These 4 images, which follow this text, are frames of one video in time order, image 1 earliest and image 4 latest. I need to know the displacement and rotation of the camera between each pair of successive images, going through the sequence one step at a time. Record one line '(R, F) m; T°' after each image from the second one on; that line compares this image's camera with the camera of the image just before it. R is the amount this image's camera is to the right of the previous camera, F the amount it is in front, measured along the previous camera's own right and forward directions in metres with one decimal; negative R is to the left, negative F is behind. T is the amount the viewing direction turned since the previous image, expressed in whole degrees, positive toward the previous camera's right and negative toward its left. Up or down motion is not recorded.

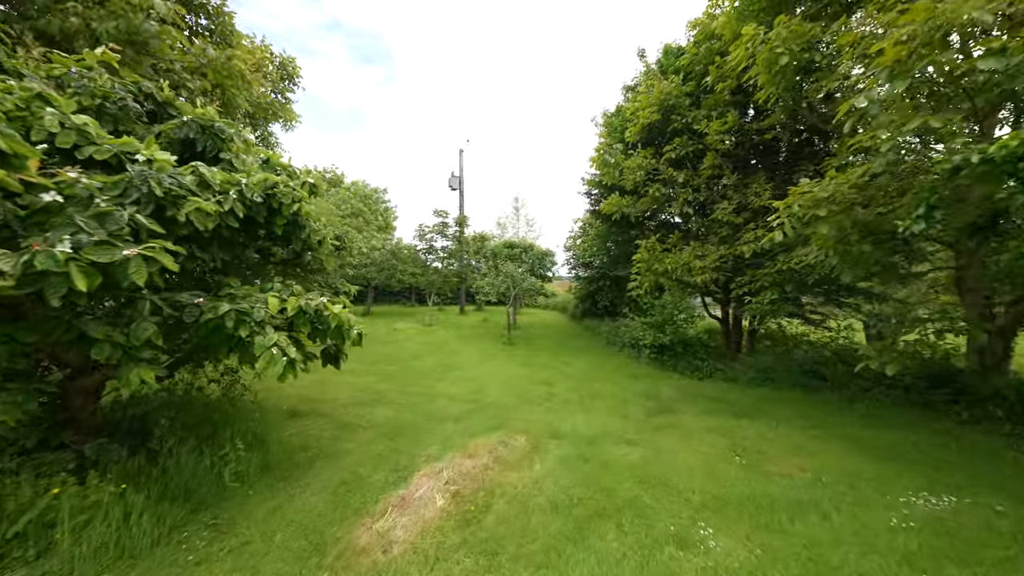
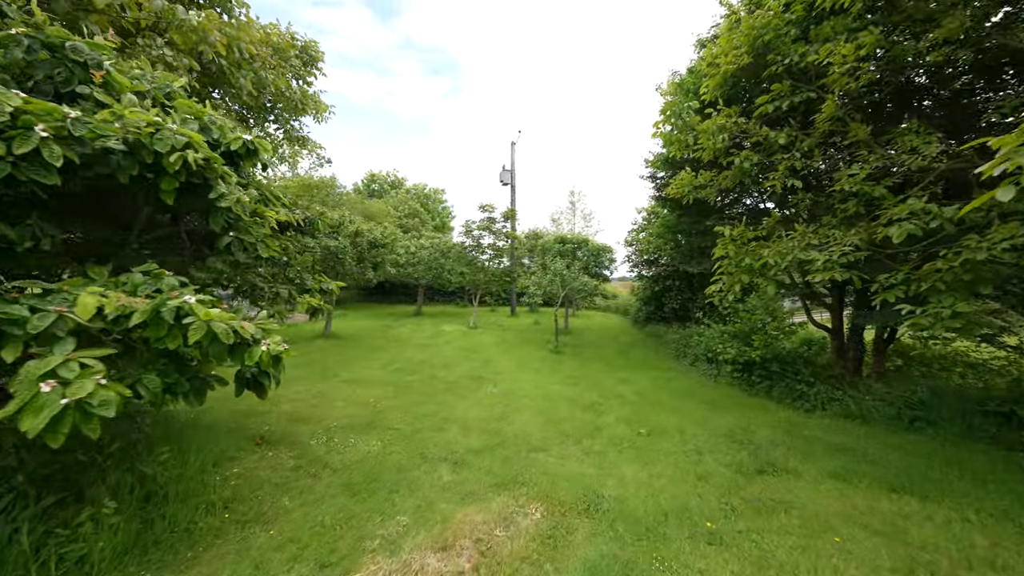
(+0.4, +1.4) m; -10°
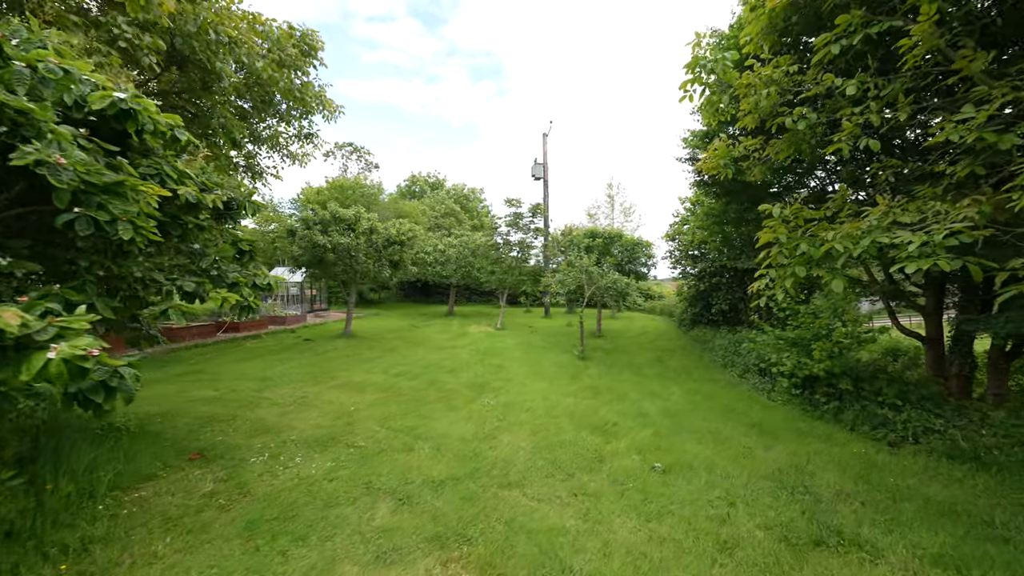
(+0.7, +0.9) m; -7°
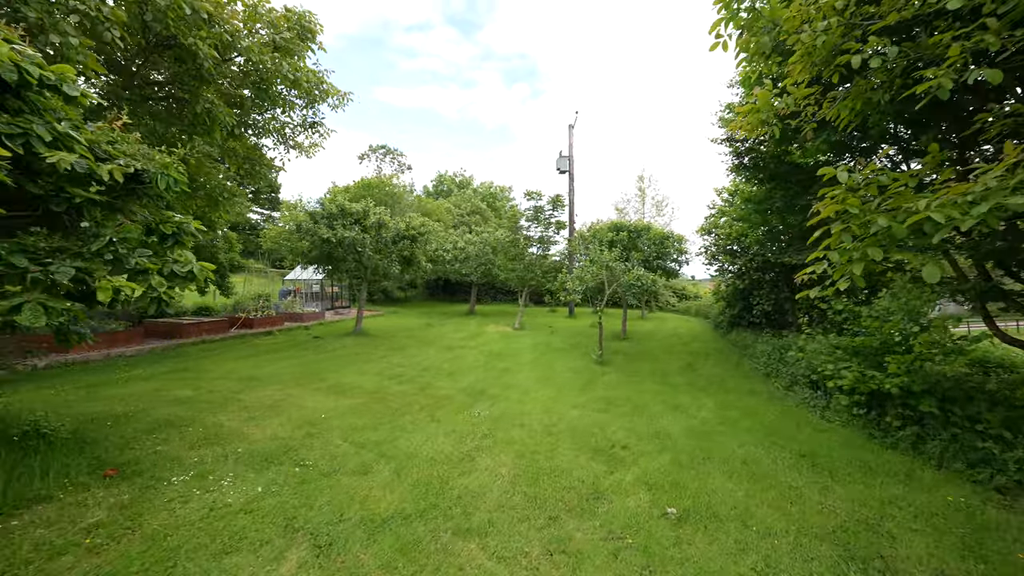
(+0.5, +0.8) m; -5°
